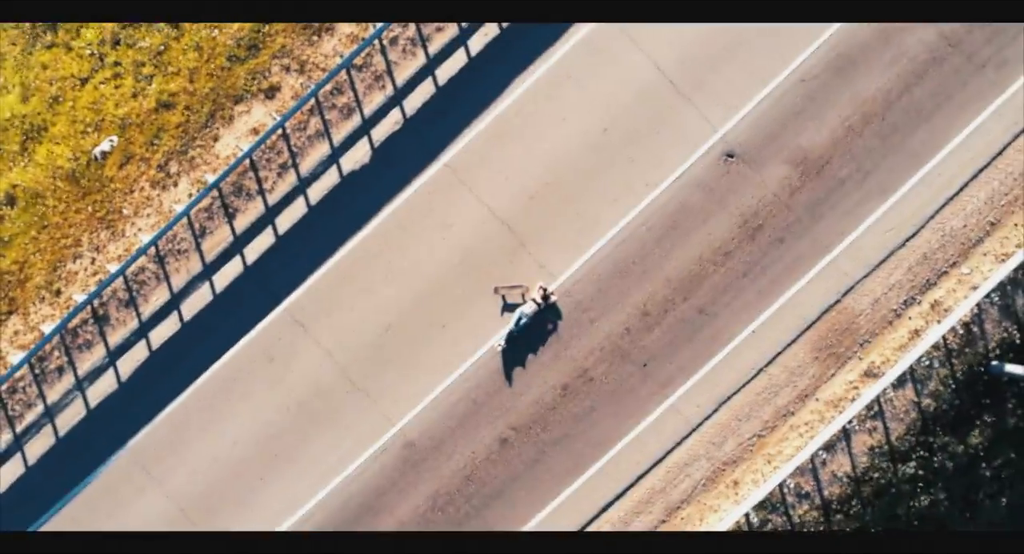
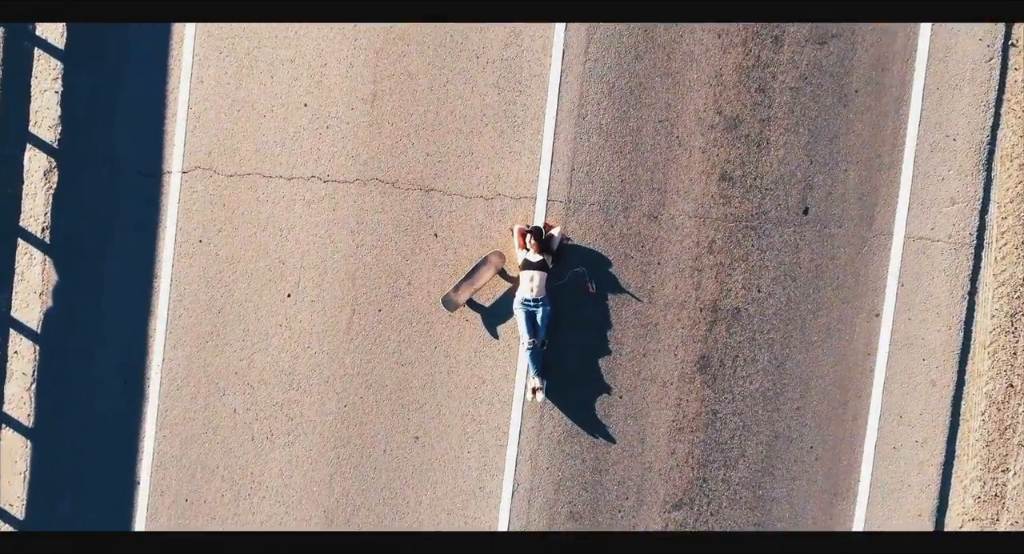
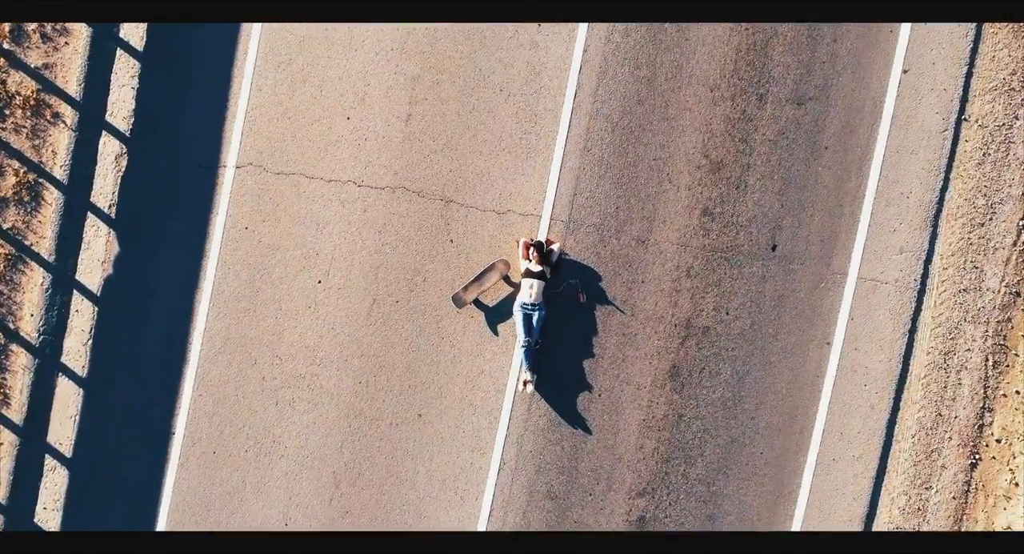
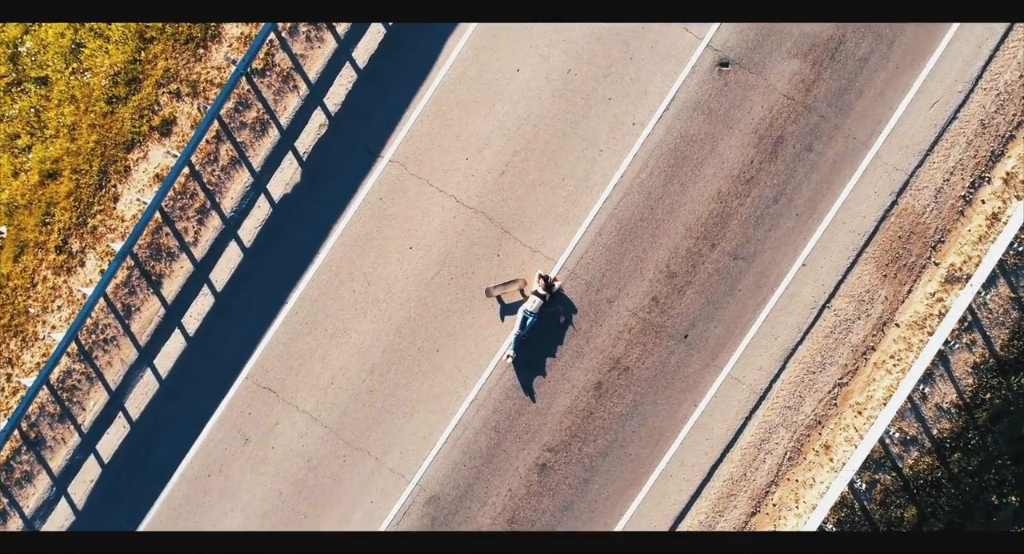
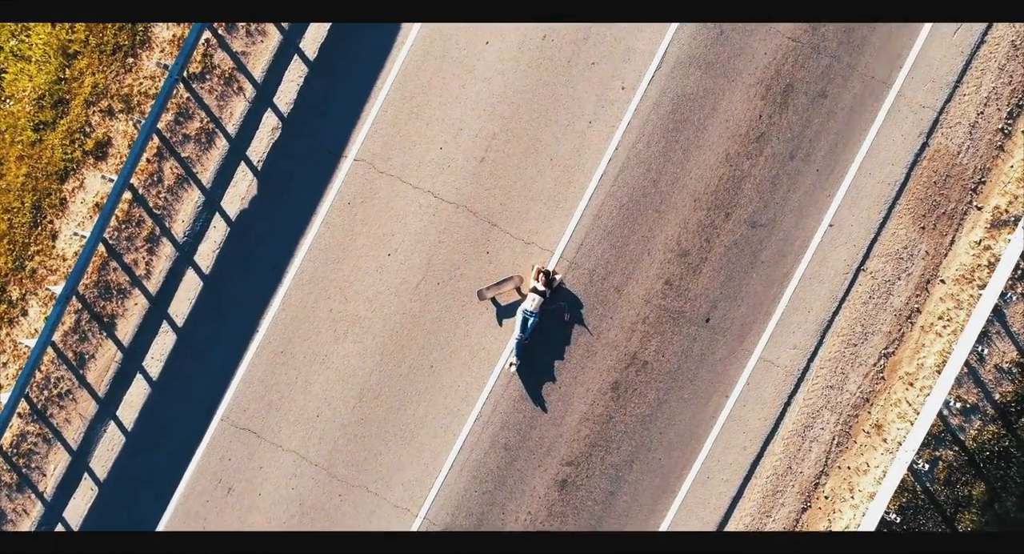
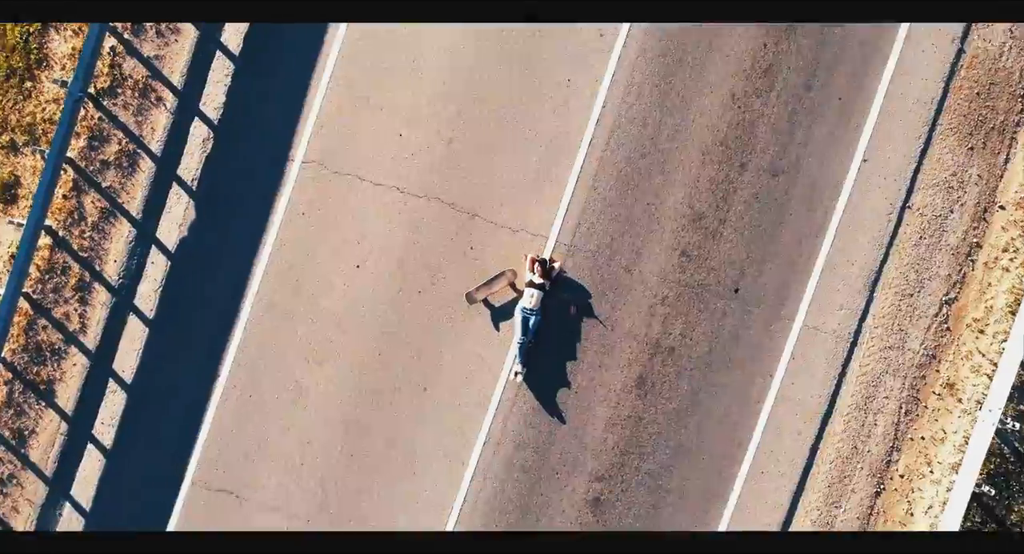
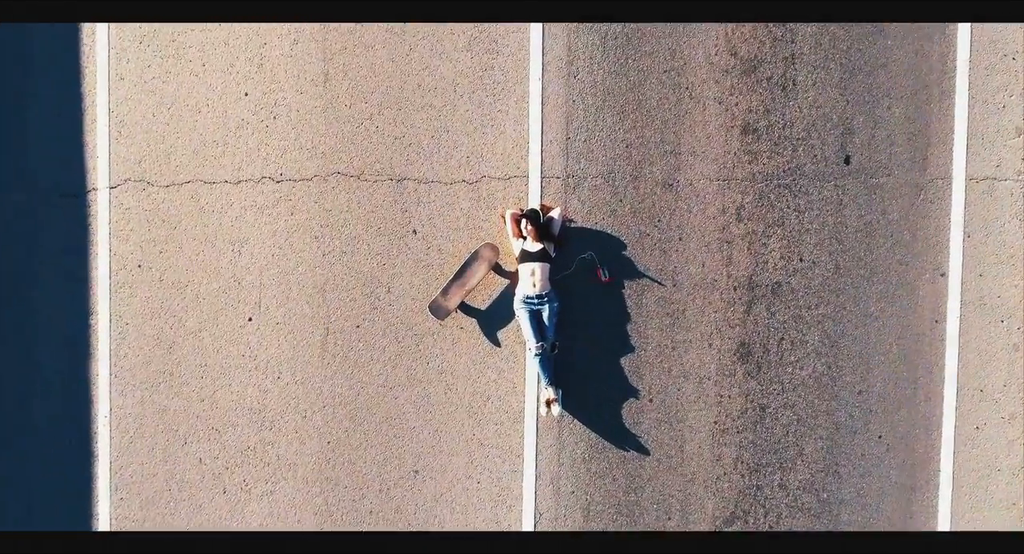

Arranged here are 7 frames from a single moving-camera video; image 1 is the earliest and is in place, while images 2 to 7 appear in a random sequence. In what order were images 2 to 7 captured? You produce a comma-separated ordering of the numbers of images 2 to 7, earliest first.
4, 5, 6, 3, 2, 7
